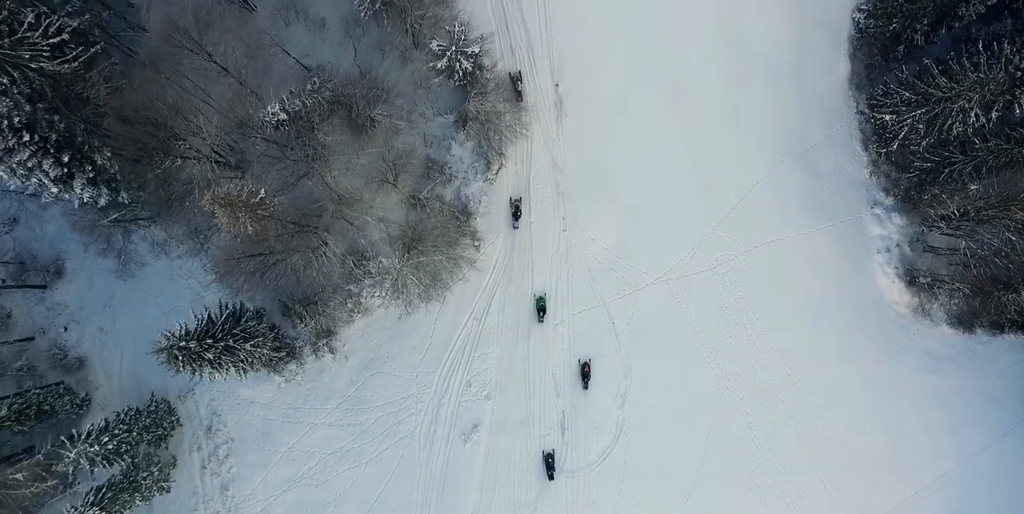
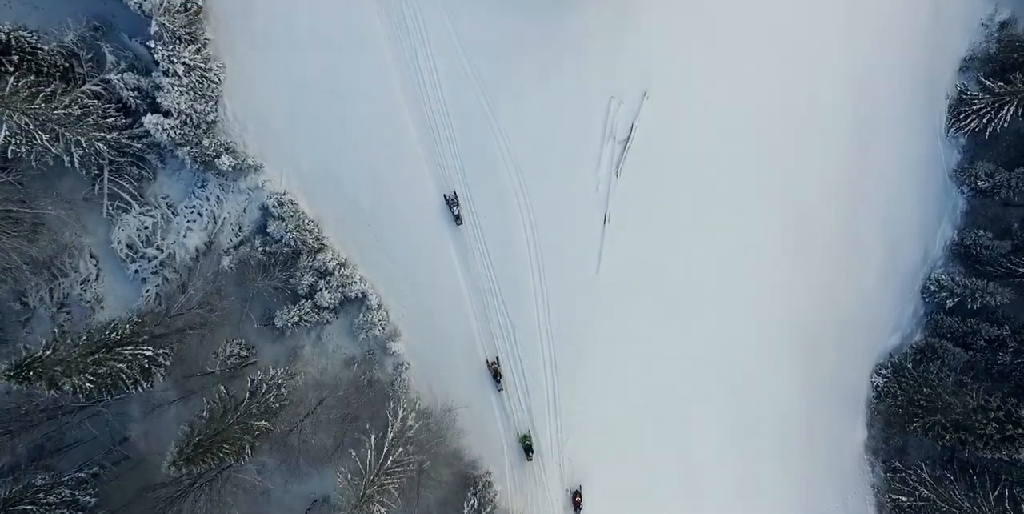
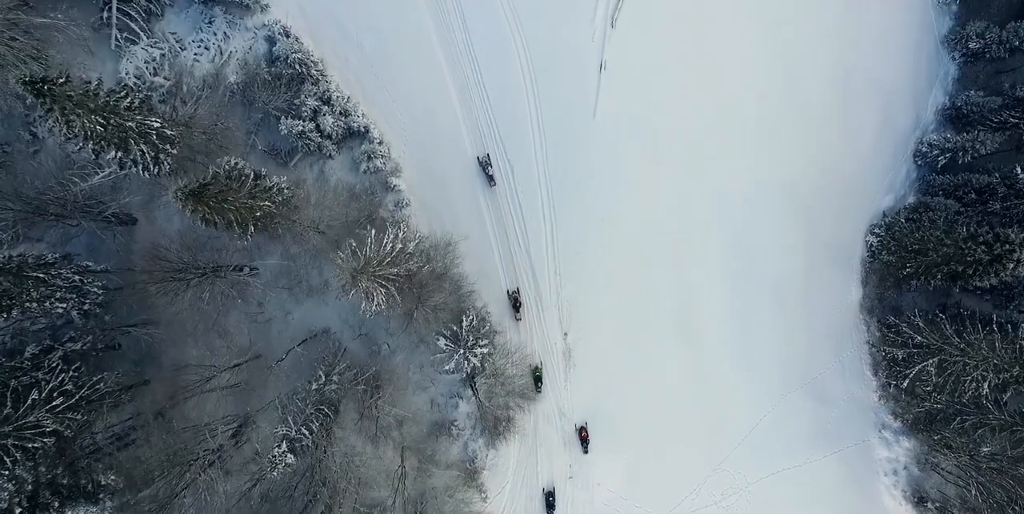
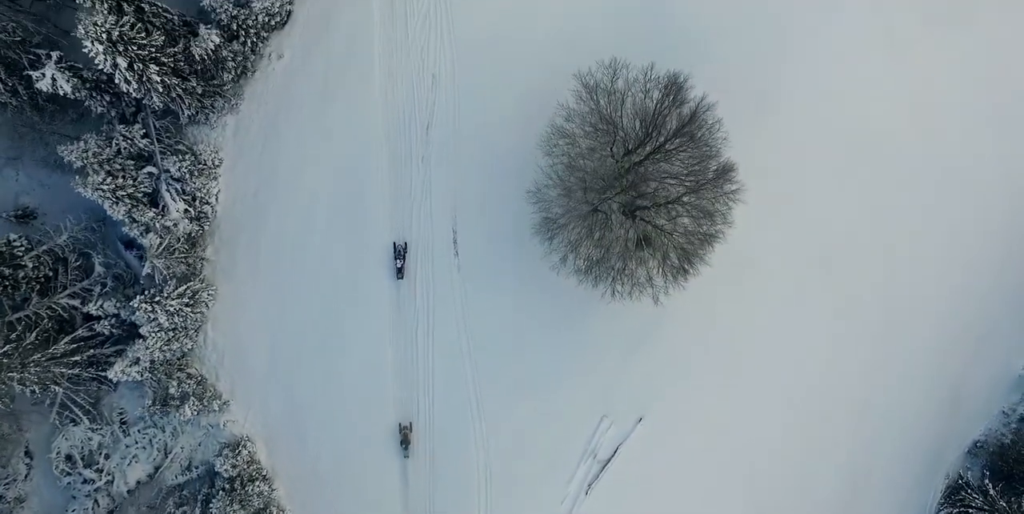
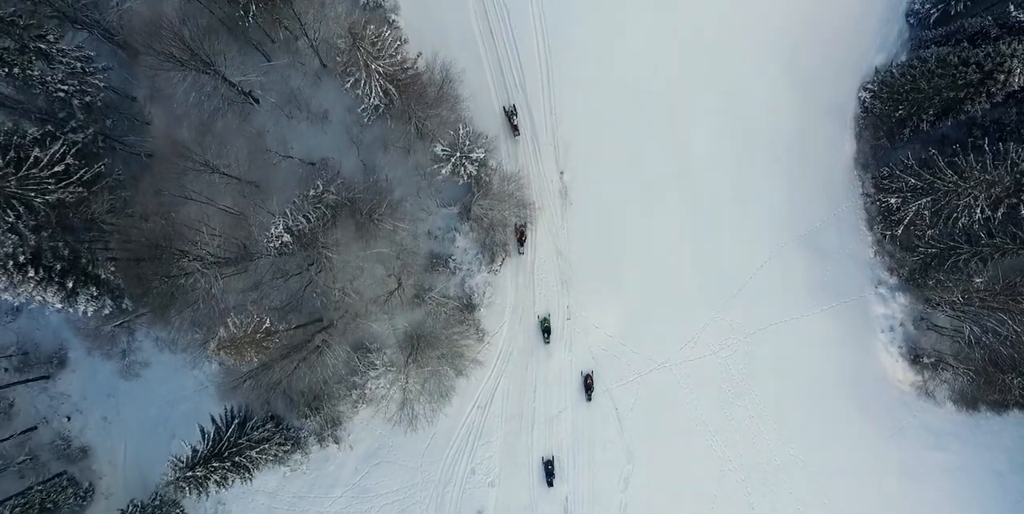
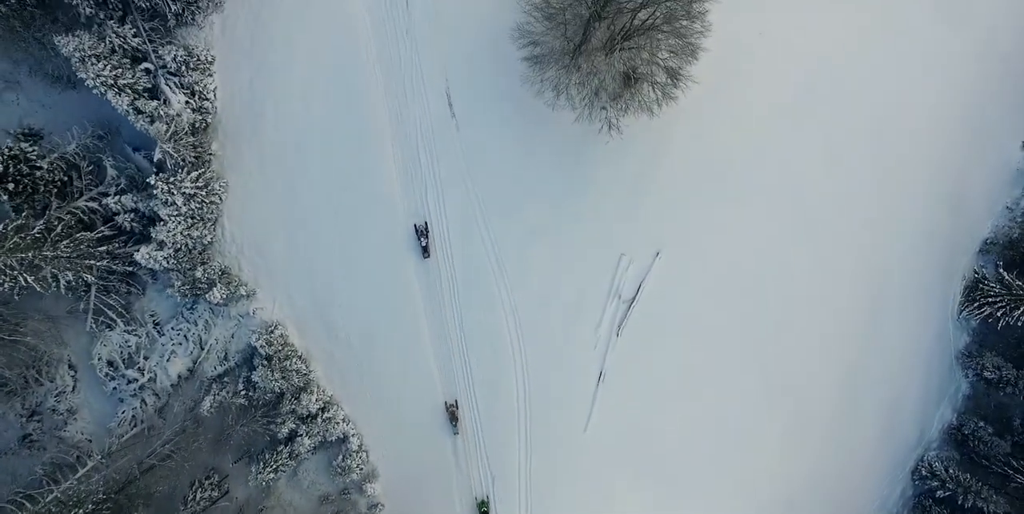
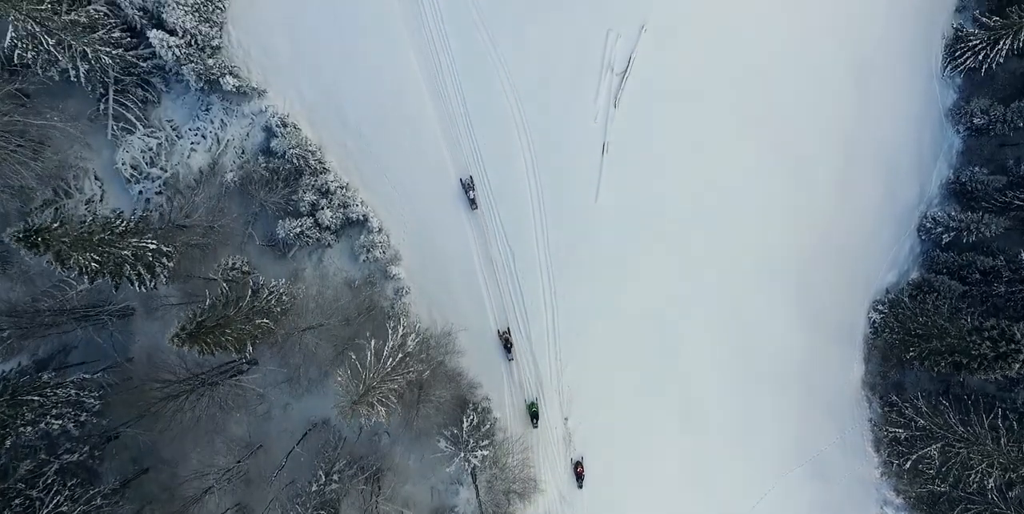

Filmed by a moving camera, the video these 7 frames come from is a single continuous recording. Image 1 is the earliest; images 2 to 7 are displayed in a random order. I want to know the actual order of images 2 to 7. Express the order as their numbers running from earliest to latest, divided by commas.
5, 3, 7, 2, 6, 4
